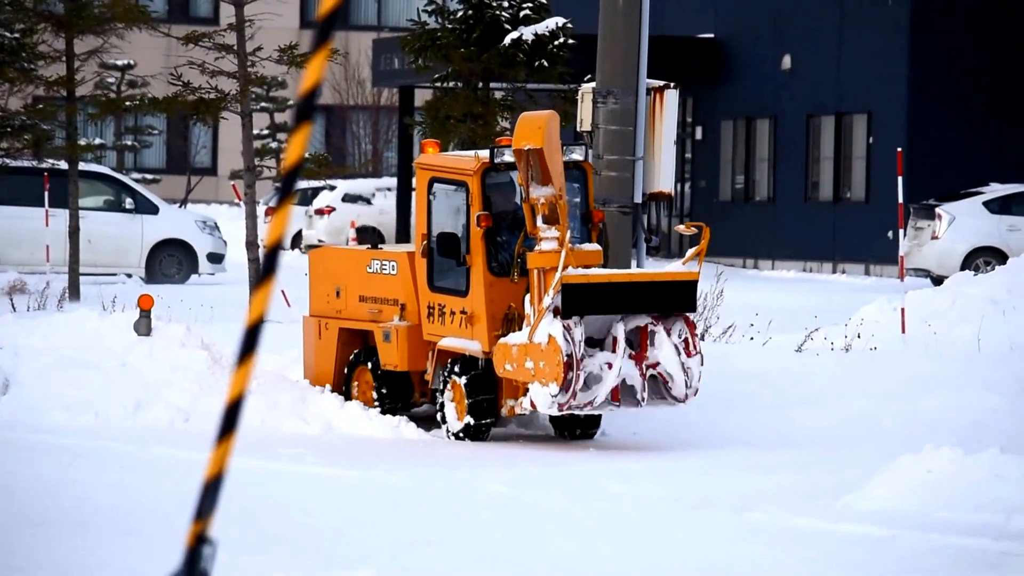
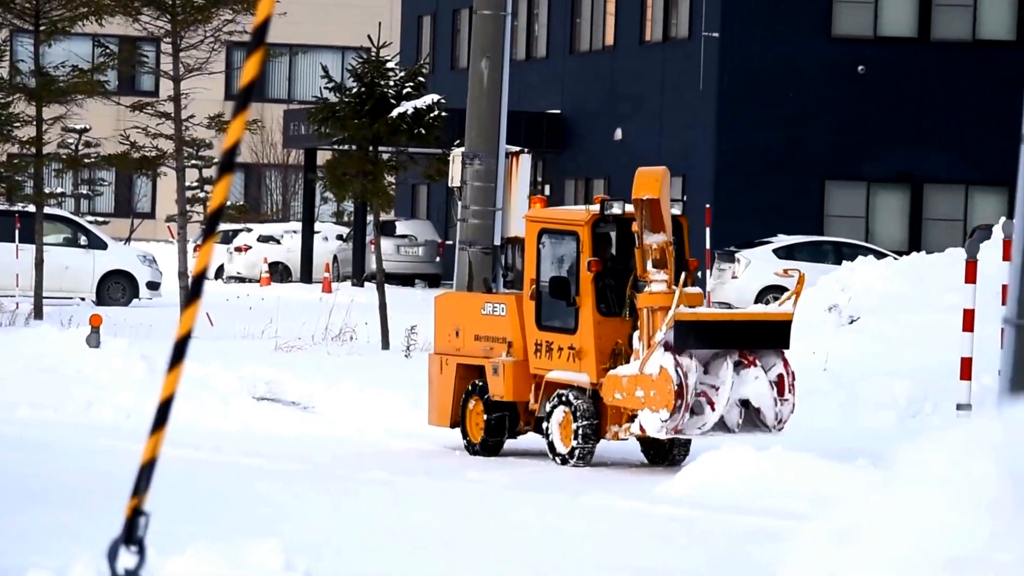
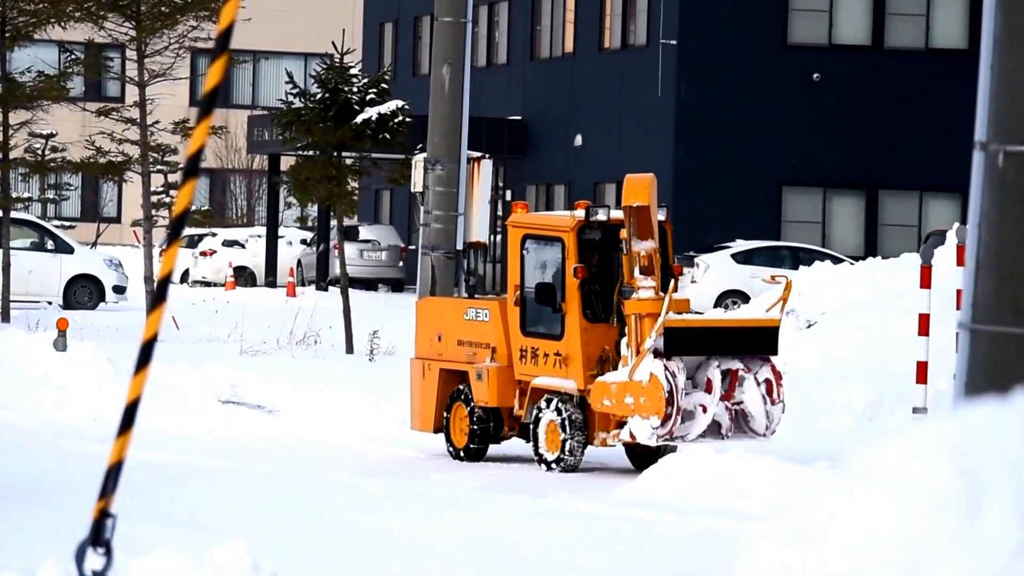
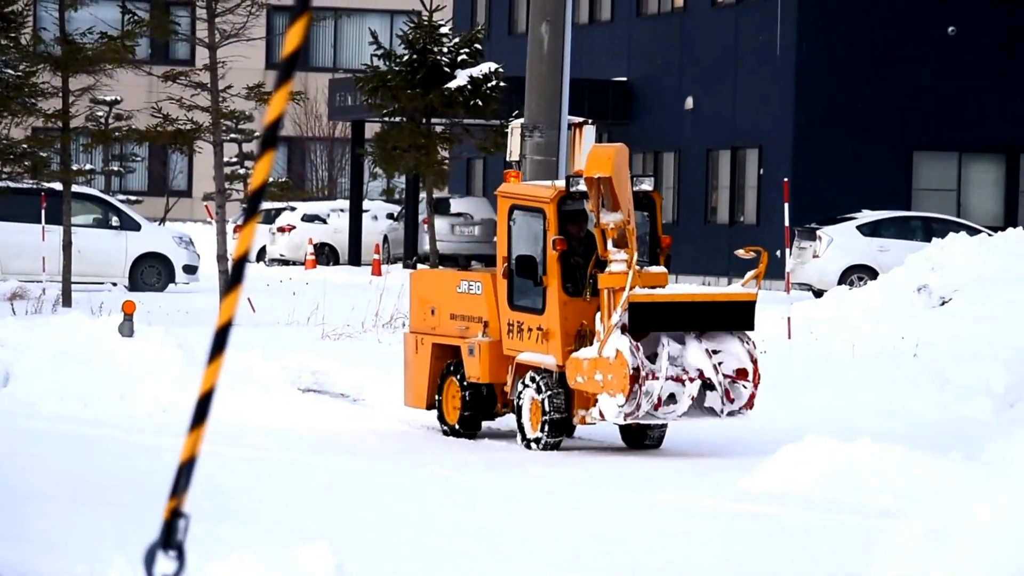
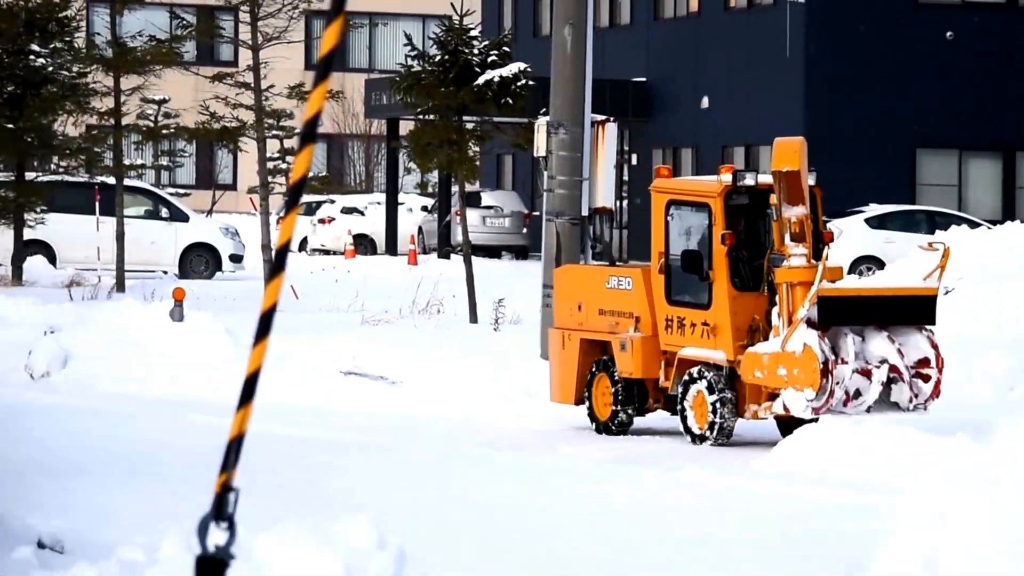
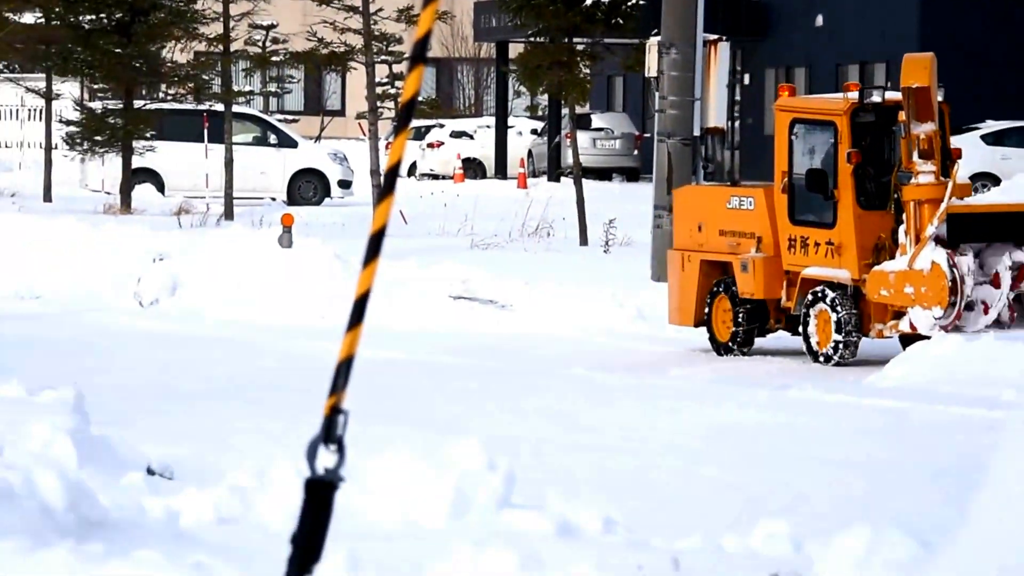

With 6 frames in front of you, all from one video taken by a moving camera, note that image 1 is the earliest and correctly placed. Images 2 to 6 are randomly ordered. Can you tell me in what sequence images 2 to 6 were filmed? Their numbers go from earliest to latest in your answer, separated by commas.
4, 2, 3, 5, 6
